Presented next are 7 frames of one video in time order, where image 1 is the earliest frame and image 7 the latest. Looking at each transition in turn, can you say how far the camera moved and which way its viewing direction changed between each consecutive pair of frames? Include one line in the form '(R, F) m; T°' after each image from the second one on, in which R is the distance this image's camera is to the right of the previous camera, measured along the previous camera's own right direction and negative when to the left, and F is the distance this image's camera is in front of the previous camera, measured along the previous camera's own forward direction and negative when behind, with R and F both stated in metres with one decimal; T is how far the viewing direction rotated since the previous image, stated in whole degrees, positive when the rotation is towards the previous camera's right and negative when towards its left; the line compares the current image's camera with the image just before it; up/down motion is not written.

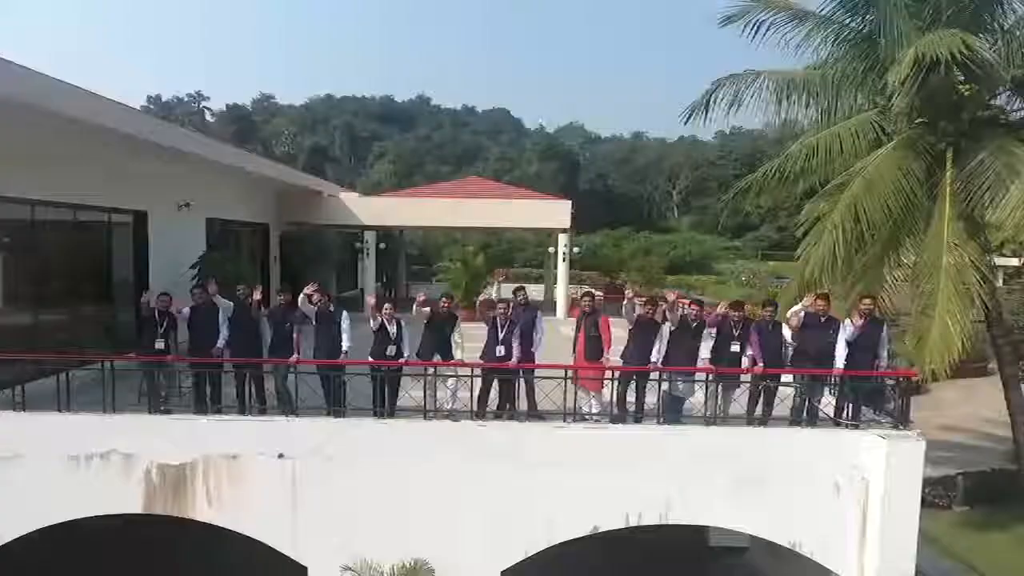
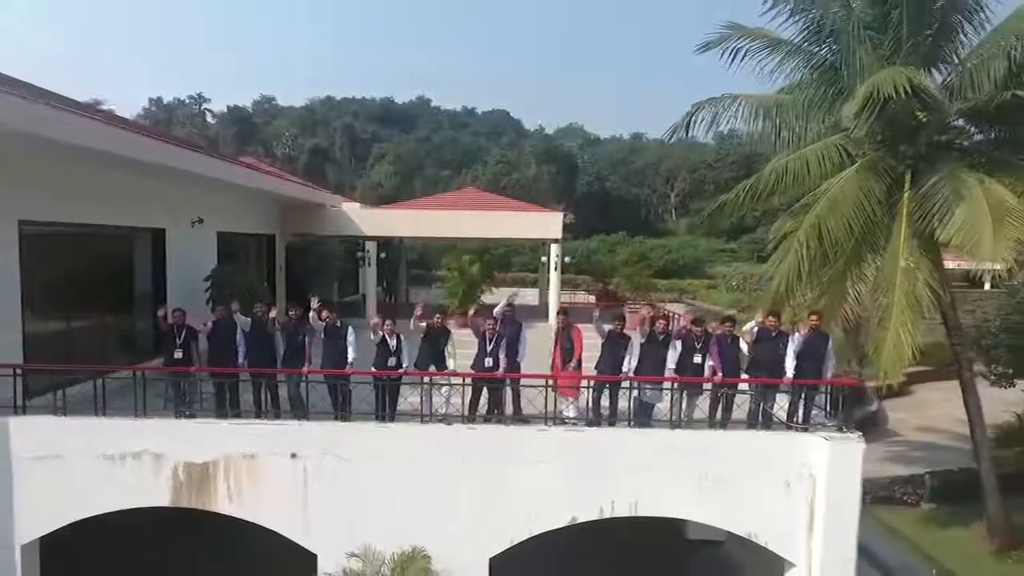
(+0.2, -0.8) m; 0°
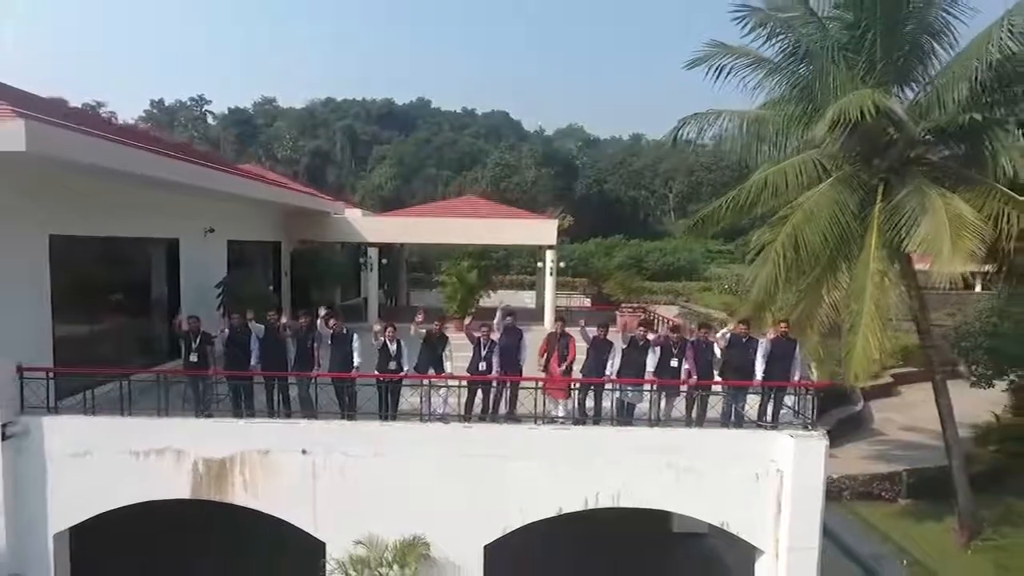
(+0.1, -0.6) m; 0°
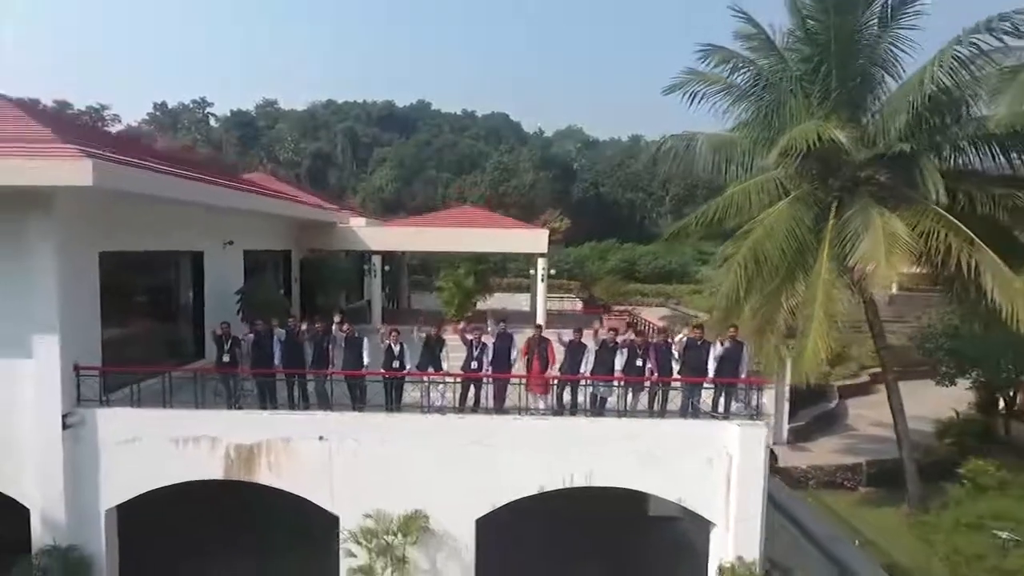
(+0.3, -1.2) m; 0°
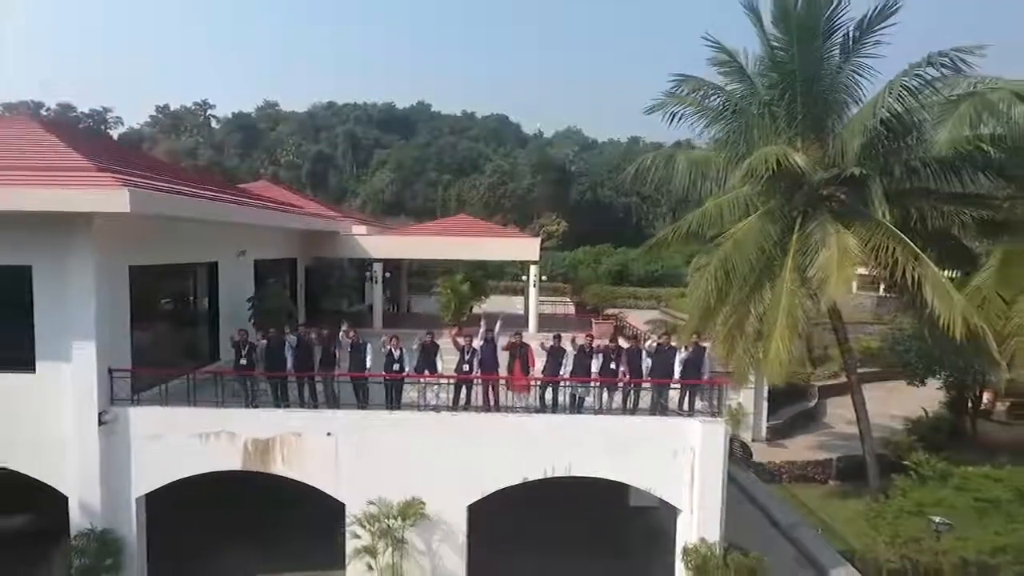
(+0.3, -1.0) m; 0°
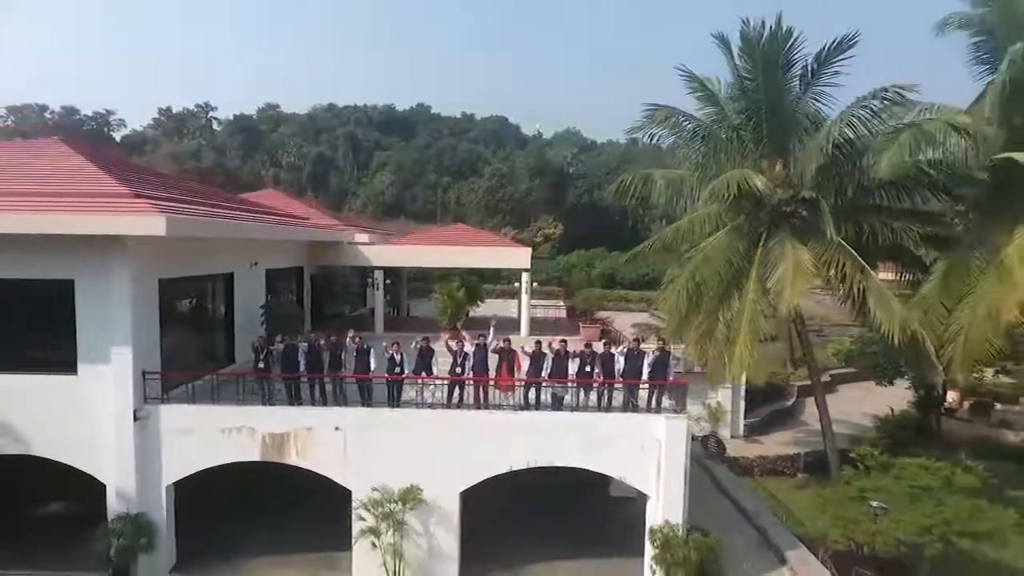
(+0.3, -1.3) m; 0°
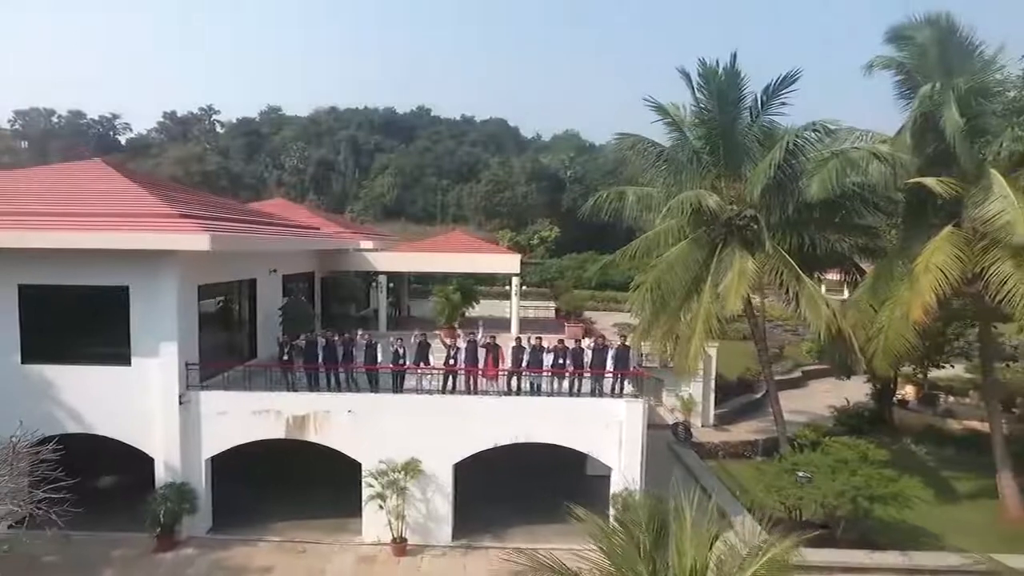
(+0.5, -2.1) m; 0°
